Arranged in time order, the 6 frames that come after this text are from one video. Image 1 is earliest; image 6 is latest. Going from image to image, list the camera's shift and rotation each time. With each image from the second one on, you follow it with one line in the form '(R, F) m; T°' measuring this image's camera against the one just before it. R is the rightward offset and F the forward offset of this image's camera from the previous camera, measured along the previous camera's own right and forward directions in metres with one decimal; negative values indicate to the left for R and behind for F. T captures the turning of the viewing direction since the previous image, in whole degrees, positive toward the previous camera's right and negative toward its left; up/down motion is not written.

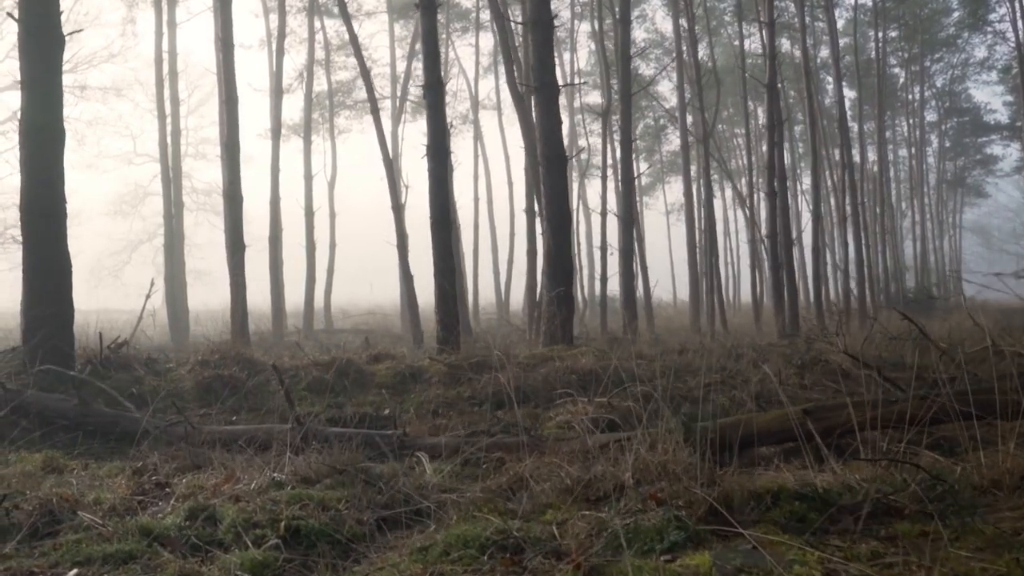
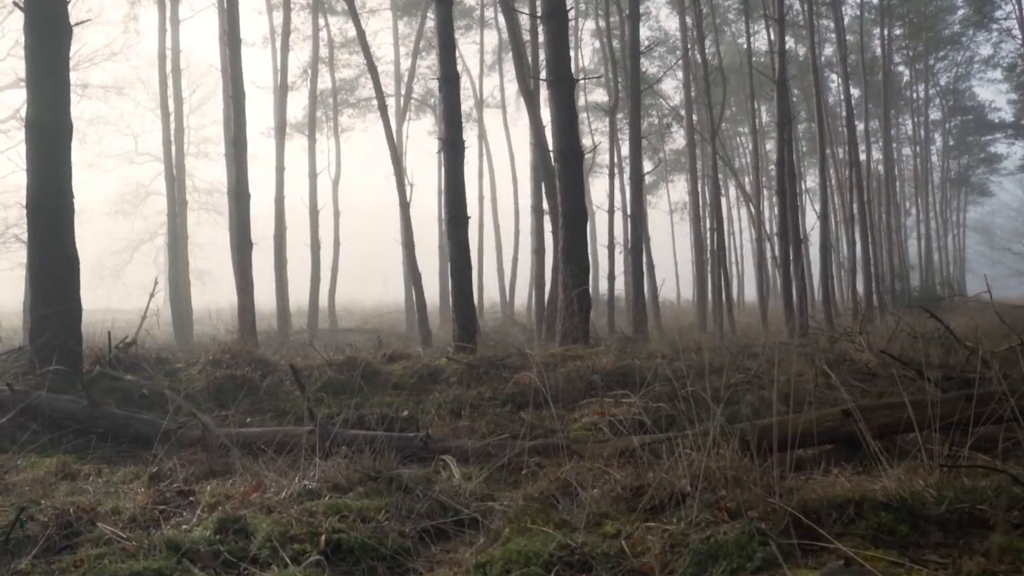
(-0.2, +0.2) m; 0°
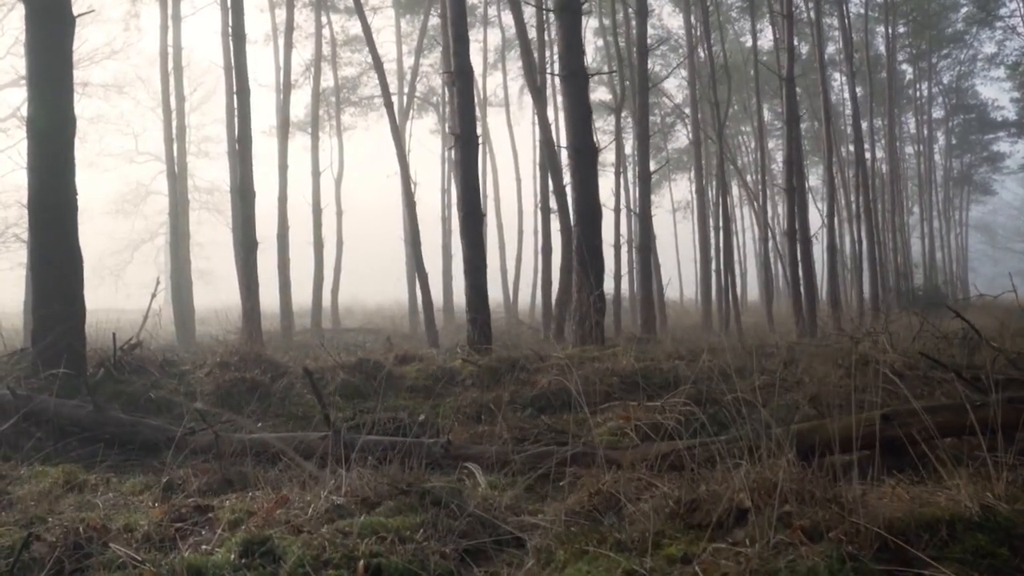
(-0.2, +0.3) m; 0°
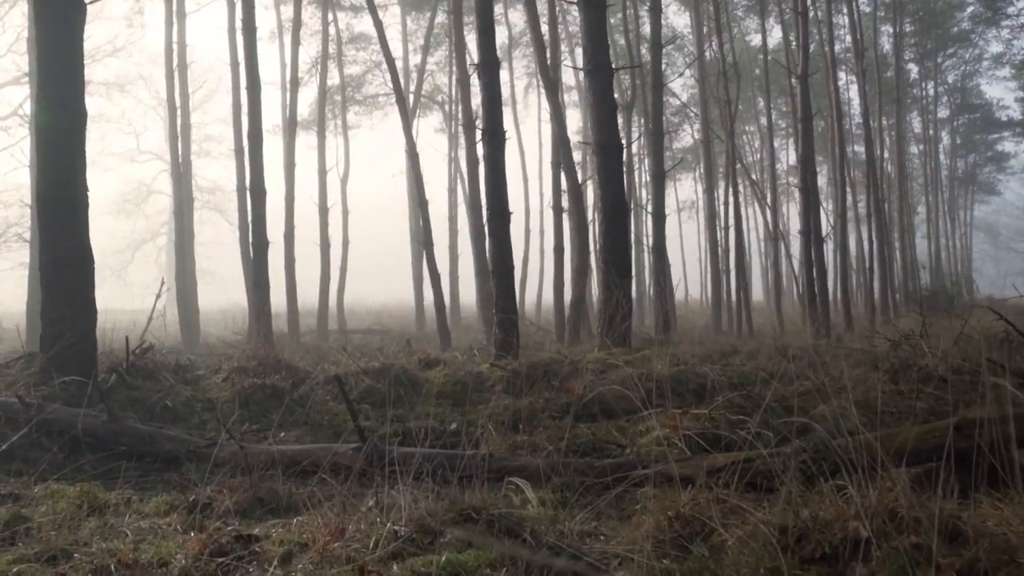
(-0.3, +0.4) m; 0°
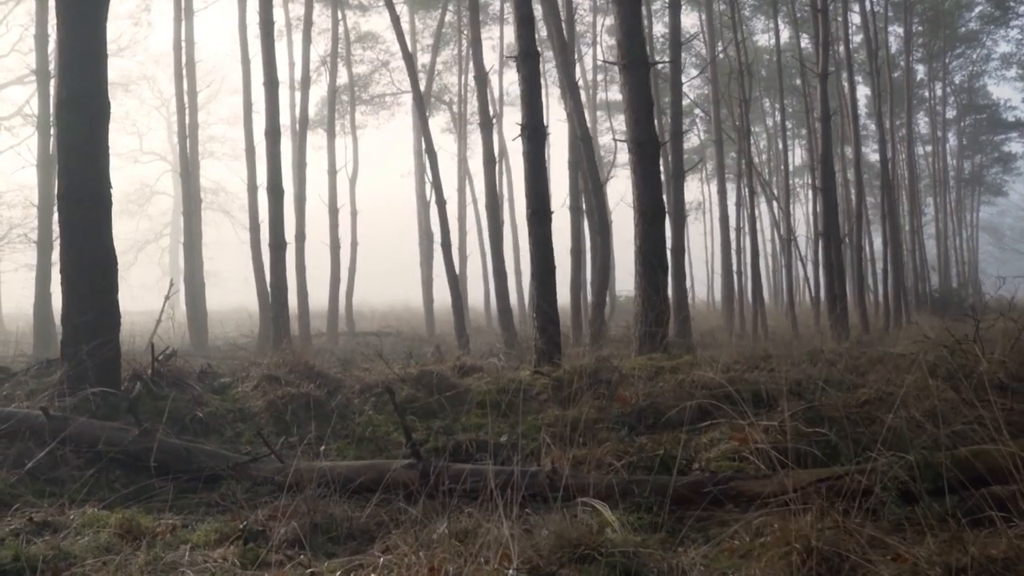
(-0.4, +0.4) m; 0°
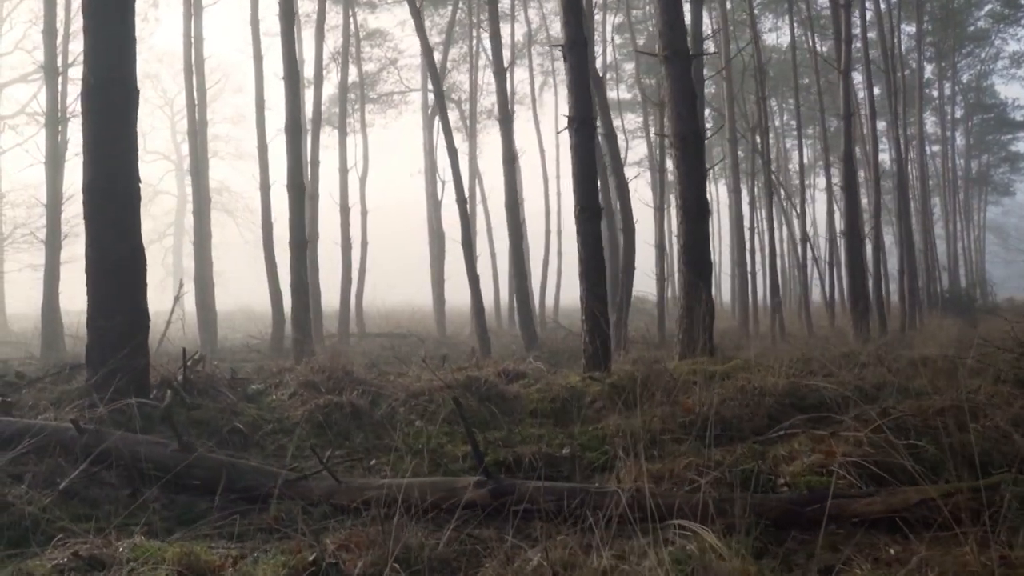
(-0.4, +0.5) m; 0°
